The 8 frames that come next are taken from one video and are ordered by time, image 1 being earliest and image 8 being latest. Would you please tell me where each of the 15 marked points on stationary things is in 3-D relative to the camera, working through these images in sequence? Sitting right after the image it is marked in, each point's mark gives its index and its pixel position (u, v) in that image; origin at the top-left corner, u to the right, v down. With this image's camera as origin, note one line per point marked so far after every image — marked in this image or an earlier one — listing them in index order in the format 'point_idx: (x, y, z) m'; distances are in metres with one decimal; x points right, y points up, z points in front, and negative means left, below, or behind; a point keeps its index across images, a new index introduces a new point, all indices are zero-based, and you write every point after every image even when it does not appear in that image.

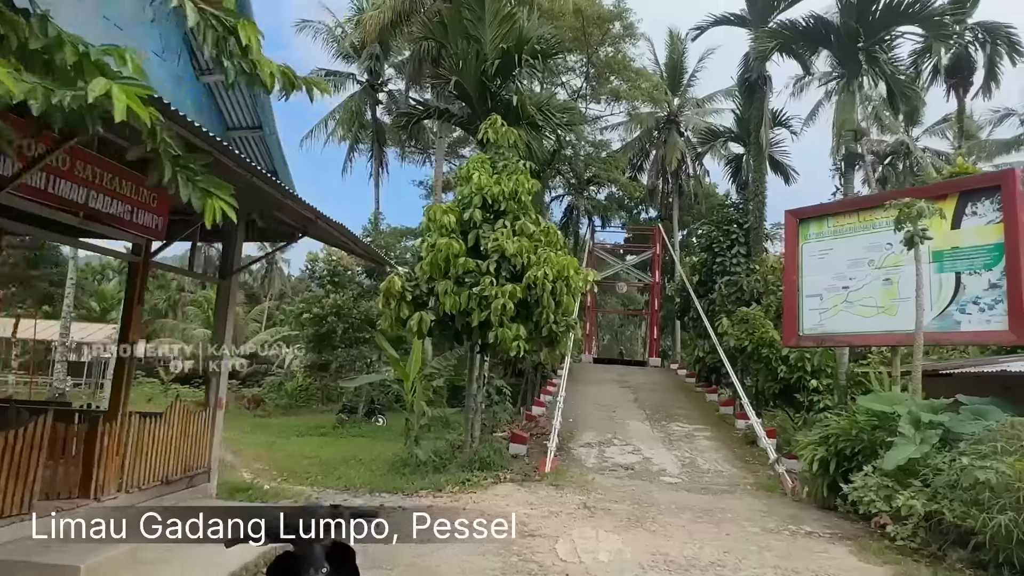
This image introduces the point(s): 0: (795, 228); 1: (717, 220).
0: (+2.8, +0.6, +6.8) m
1: (+3.8, +1.3, +12.7) m
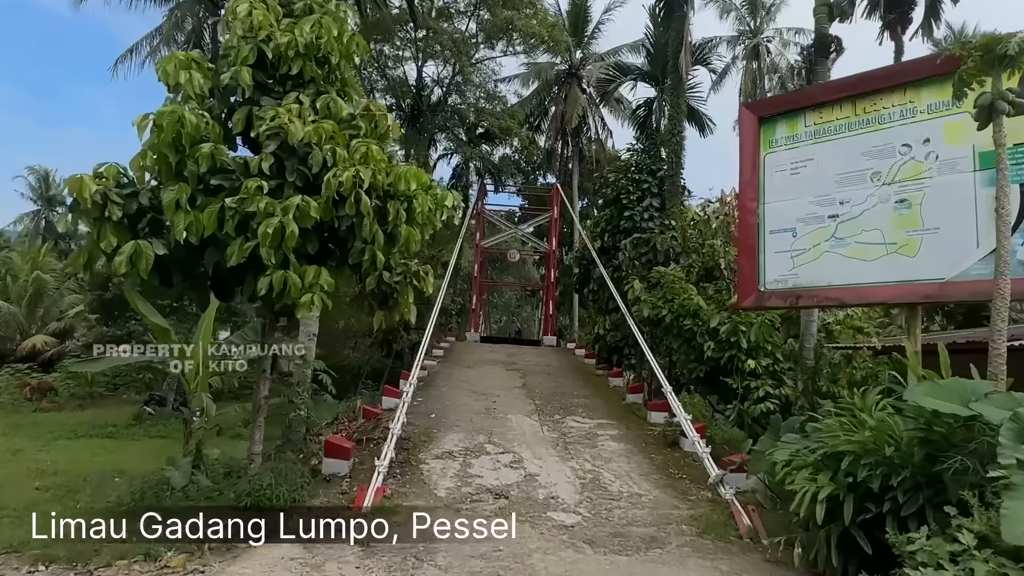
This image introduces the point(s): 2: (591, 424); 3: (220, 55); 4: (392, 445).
0: (+1.6, +1.0, +4.5) m
1: (+1.7, +1.9, +10.4) m
2: (+0.8, -1.4, +7.2) m
3: (-1.7, +1.4, +4.0) m
4: (-0.9, -1.0, +5.2) m
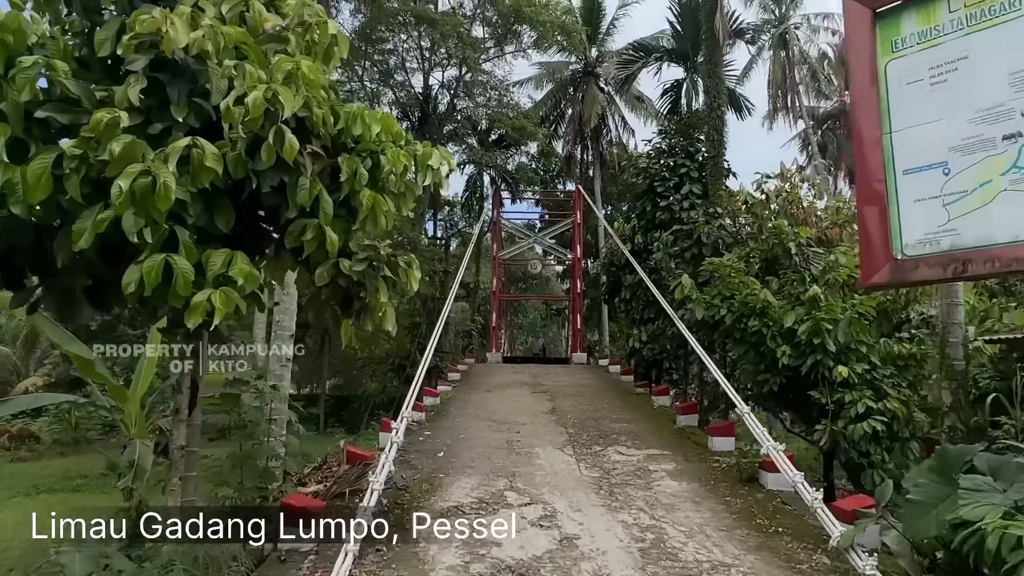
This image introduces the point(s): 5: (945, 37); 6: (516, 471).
0: (+1.6, +1.2, +3.1) m
1: (+1.9, +1.8, +9.0) m
2: (+1.1, -1.4, +5.7) m
3: (-1.7, +1.3, +2.7) m
4: (-0.7, -1.0, +3.8) m
5: (+1.9, +1.1, +2.9) m
6: (0.0, -1.4, +5.1) m
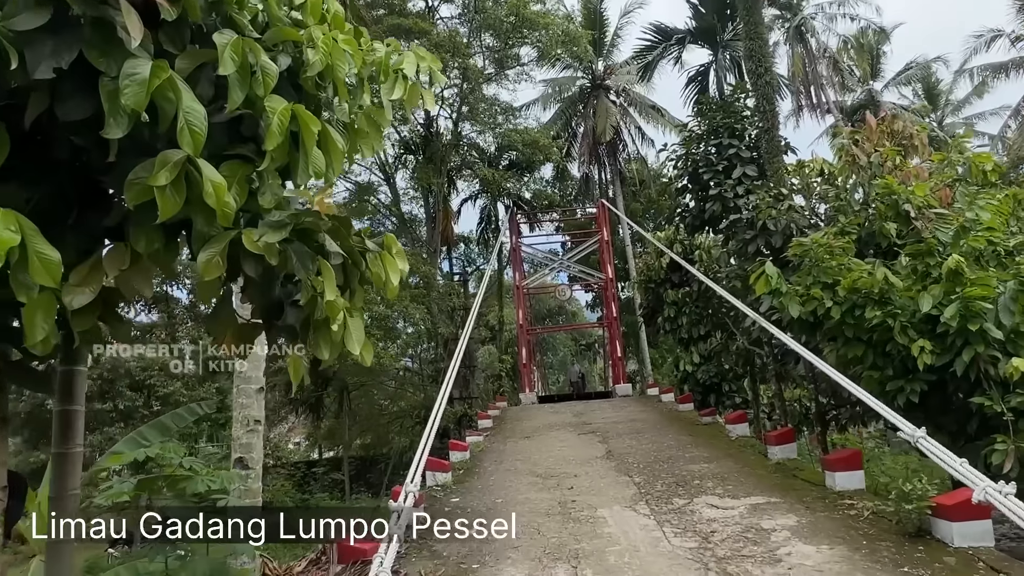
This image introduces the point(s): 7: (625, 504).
0: (+1.6, +1.4, +1.8) m
1: (+2.1, +1.7, +7.7) m
2: (+1.4, -1.4, +4.2) m
3: (-1.7, +1.3, +1.5) m
4: (-0.5, -1.0, +2.4) m
5: (+1.8, +1.3, +1.6) m
6: (+0.4, -1.4, +3.6) m
7: (+0.8, -1.4, +4.5) m
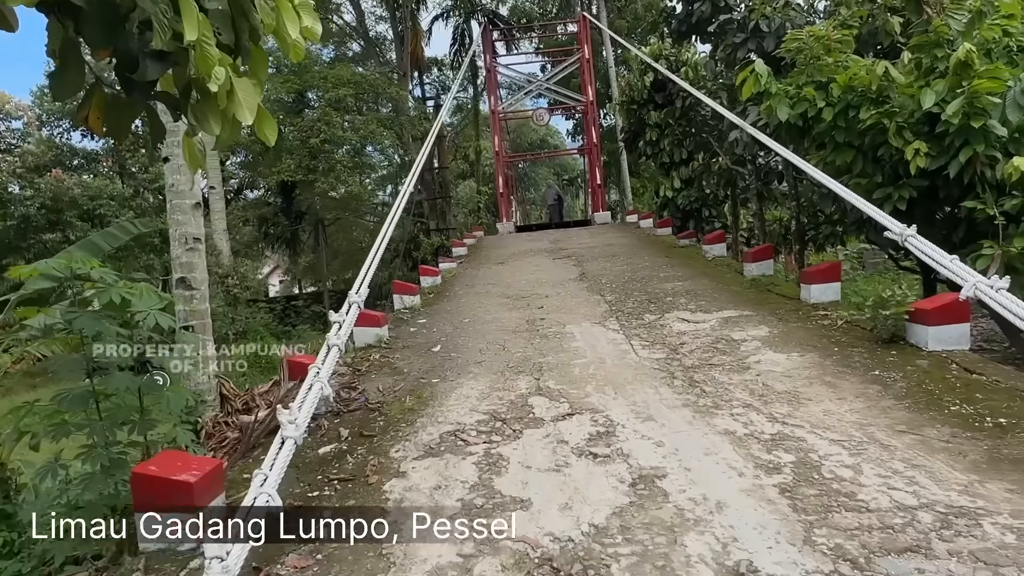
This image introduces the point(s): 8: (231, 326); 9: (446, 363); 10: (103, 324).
0: (+1.4, +1.9, +1.1) m
1: (+1.8, +3.6, +6.8) m
2: (+1.2, -0.2, +4.1) m
3: (-1.9, +1.7, +0.8) m
4: (-0.7, -0.4, +2.2) m
5: (+1.7, +1.8, +0.9) m
6: (+0.2, -0.4, +3.5) m
7: (+0.5, -0.2, +4.4) m
8: (-3.6, -0.5, +8.8) m
9: (-0.4, -0.4, +3.7) m
10: (-1.5, -0.1, +2.4) m
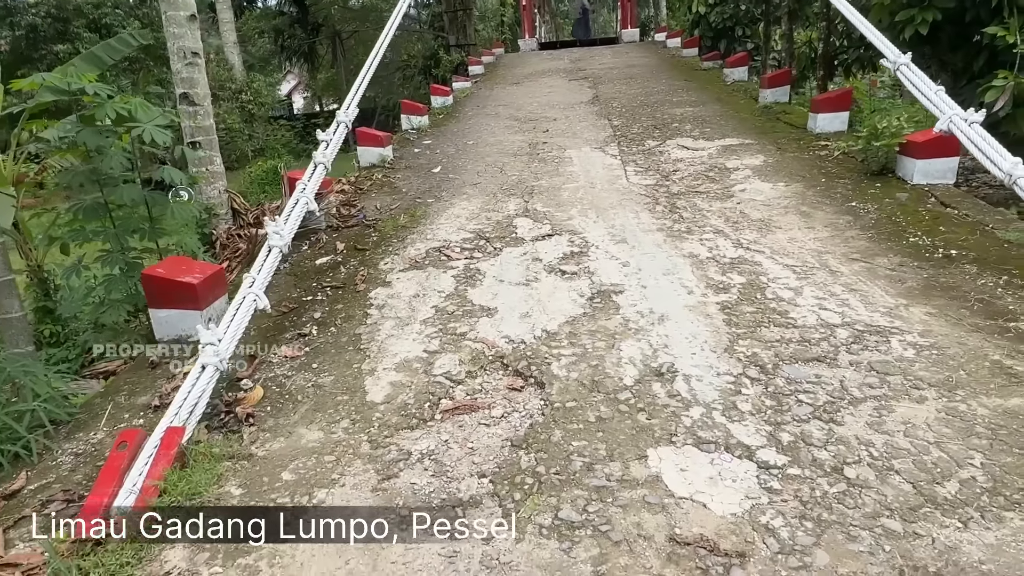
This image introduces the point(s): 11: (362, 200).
0: (+1.3, +2.1, +0.6) m
1: (+1.9, +5.2, +5.7) m
2: (+1.2, +0.8, +4.1) m
3: (-2.0, +1.9, +0.5) m
4: (-0.7, +0.2, +2.4) m
5: (+1.6, +2.0, +0.5) m
6: (+0.1, +0.5, +3.6) m
7: (+0.5, +0.9, +4.4) m
8: (-3.4, +1.9, +8.9) m
9: (-0.4, +0.6, +3.8) m
10: (-1.6, +0.6, +2.6) m
11: (-0.8, +0.5, +3.7) m
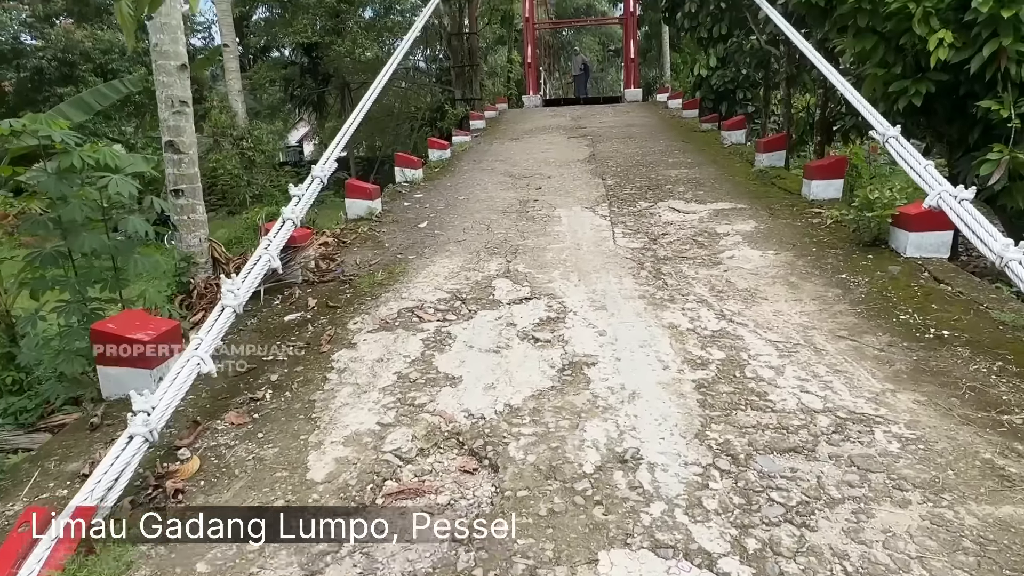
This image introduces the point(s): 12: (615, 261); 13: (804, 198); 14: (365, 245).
0: (+1.3, +2.0, +0.7) m
1: (+2.0, +4.7, +5.9) m
2: (+1.1, +0.4, +4.0) m
3: (-2.1, +1.9, +0.6) m
4: (-0.8, +0.1, +2.3) m
5: (+1.5, +1.8, +0.5) m
6: (0.0, +0.2, +3.6) m
7: (+0.5, +0.5, +4.4) m
8: (-3.5, +1.3, +8.9) m
9: (-0.5, +0.3, +3.7) m
10: (-1.6, +0.4, +2.5) m
11: (-0.9, +0.2, +3.6) m
12: (+0.5, +0.1, +3.2) m
13: (+1.8, +0.6, +4.3) m
14: (-0.8, +0.2, +3.8) m
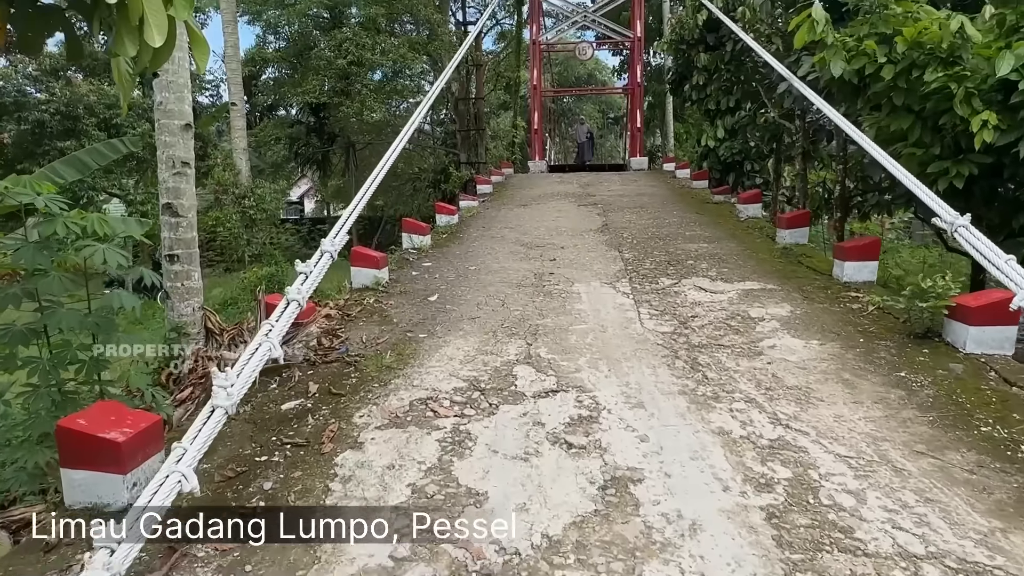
0: (+1.5, +1.8, +0.6) m
1: (+2.2, +4.0, +6.1) m
2: (+1.2, 0.0, +3.8) m
3: (-1.9, +1.8, +0.4) m
4: (-0.7, -0.2, +2.0) m
5: (+1.7, +1.6, +0.4) m
6: (+0.1, -0.2, +3.3) m
7: (+0.6, 0.0, +4.1) m
8: (-3.4, +0.5, +8.7) m
9: (-0.4, -0.1, +3.5) m
10: (-1.5, +0.1, +2.3) m
11: (-0.8, -0.2, +3.3) m
12: (+0.6, -0.3, +3.0) m
13: (+1.9, 0.0, +4.0) m
14: (-0.7, -0.2, +3.5) m
